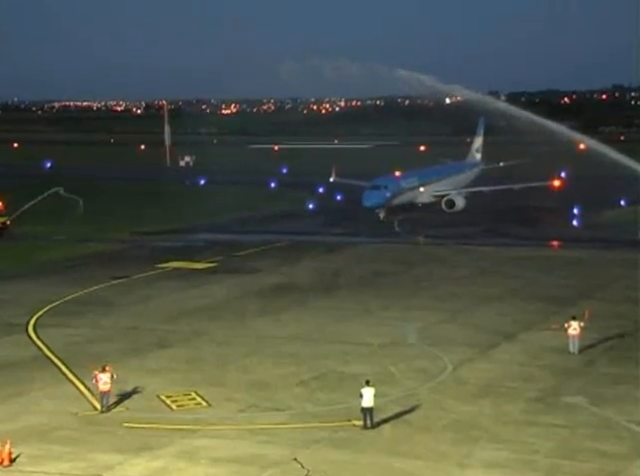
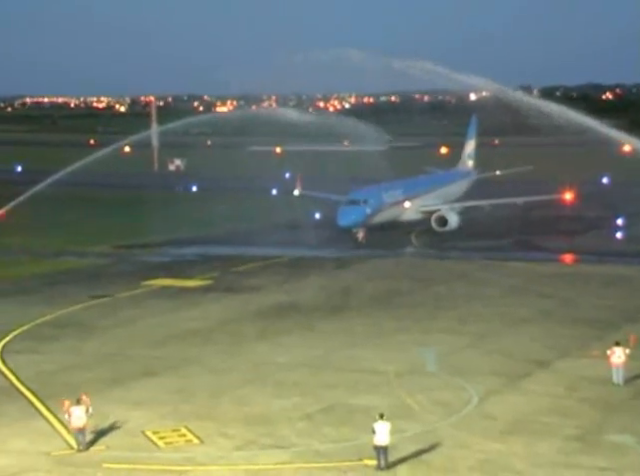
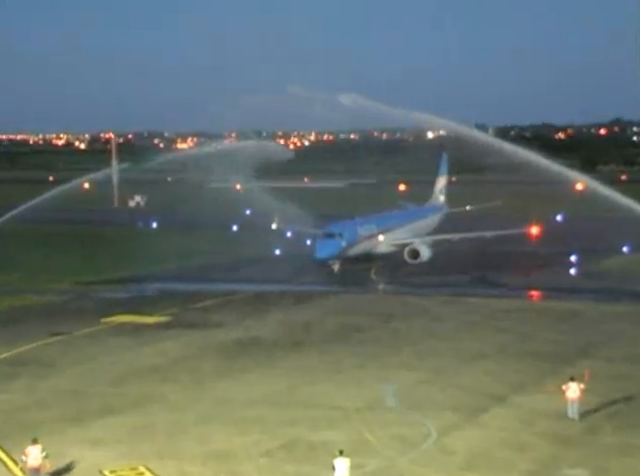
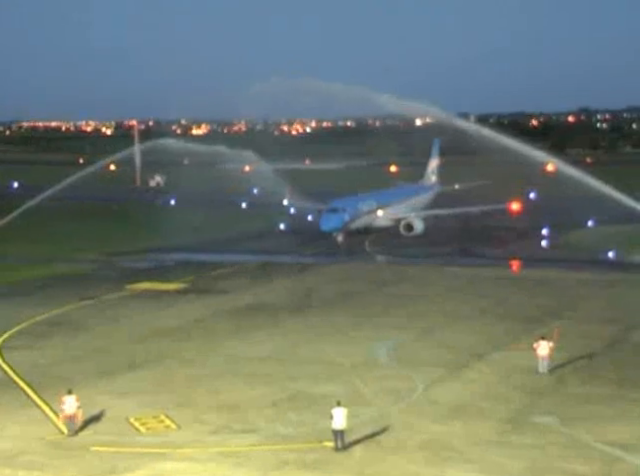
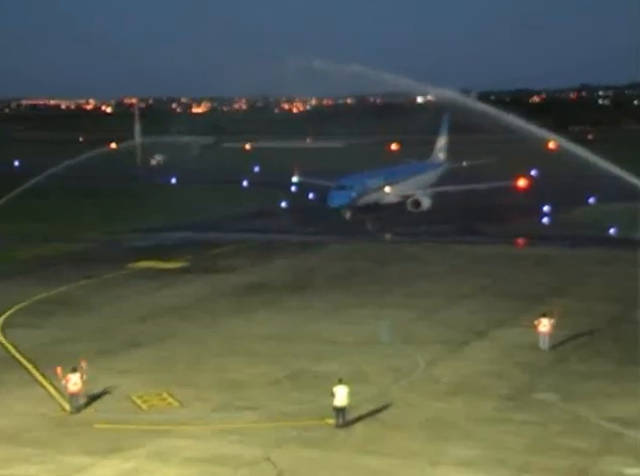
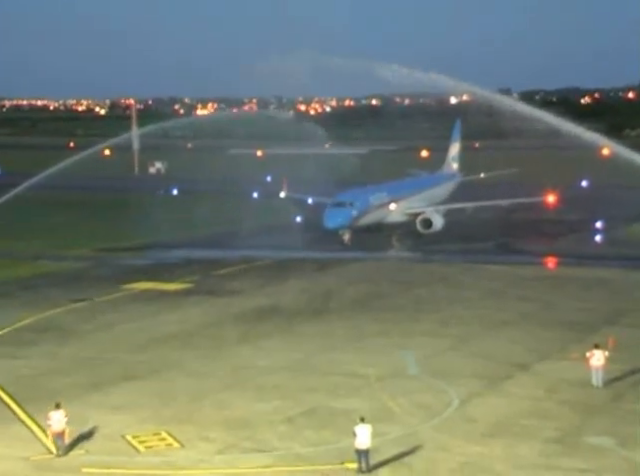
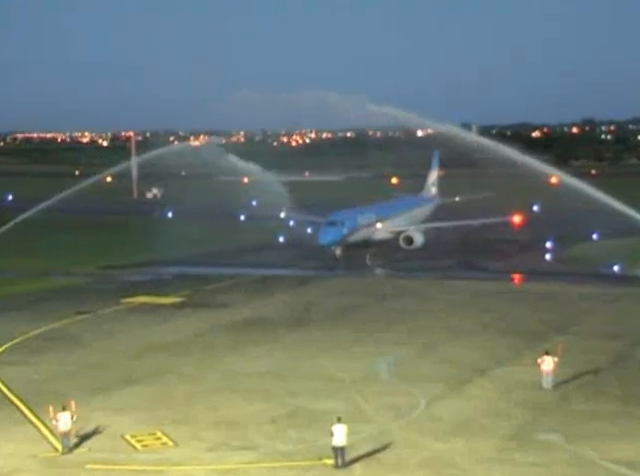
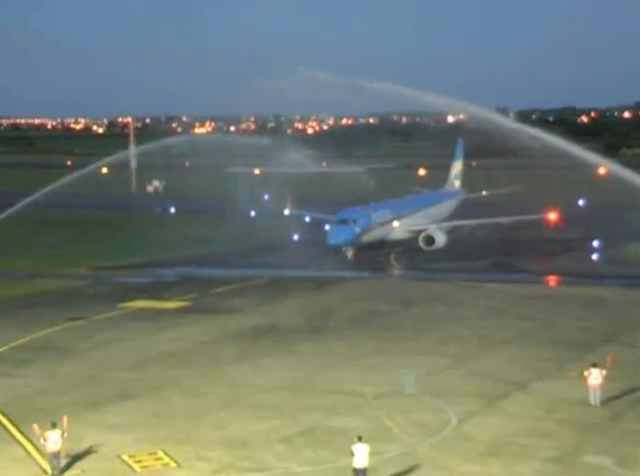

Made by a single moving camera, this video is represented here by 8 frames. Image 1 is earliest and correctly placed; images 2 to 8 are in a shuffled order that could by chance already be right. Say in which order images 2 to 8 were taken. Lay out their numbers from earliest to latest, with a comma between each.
5, 4, 7, 3, 8, 6, 2
